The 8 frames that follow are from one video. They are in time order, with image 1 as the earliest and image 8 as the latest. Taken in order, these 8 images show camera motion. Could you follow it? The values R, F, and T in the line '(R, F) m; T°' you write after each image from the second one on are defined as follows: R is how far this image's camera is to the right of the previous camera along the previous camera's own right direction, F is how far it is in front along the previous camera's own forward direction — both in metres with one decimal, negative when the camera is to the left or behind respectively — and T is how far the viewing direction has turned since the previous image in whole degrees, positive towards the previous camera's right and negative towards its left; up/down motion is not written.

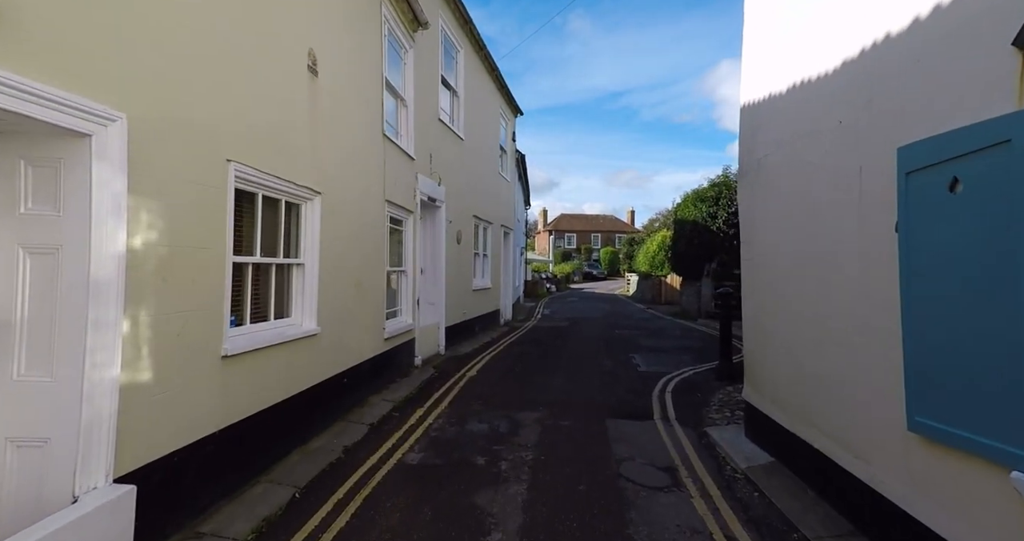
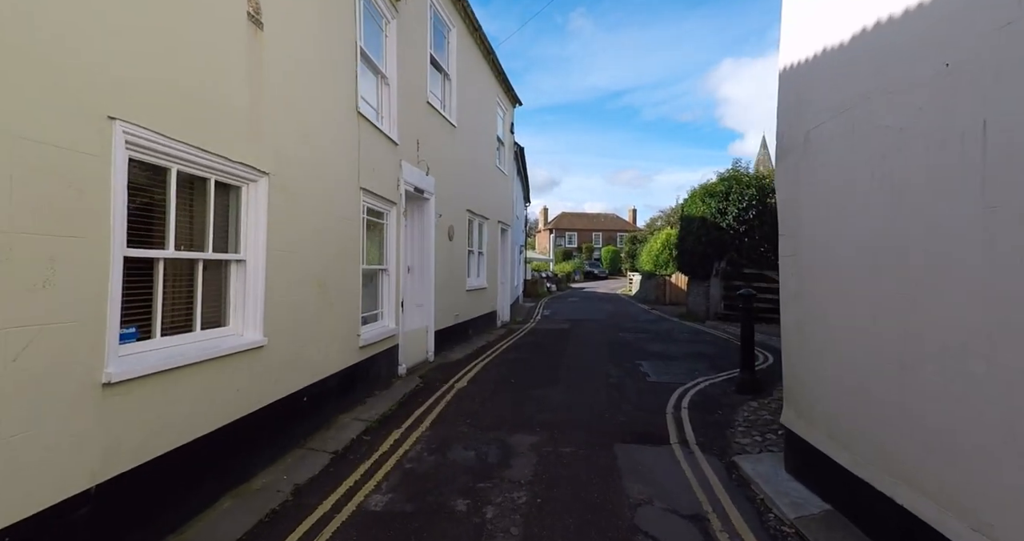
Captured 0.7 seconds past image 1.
(+0.1, +0.9) m; 0°
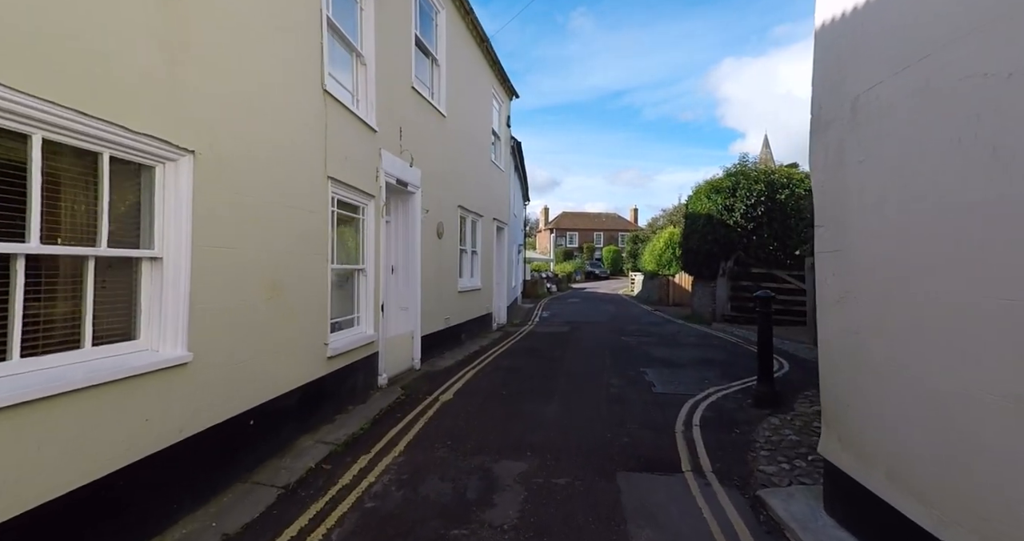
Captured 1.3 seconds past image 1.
(+0.1, +0.7) m; 0°
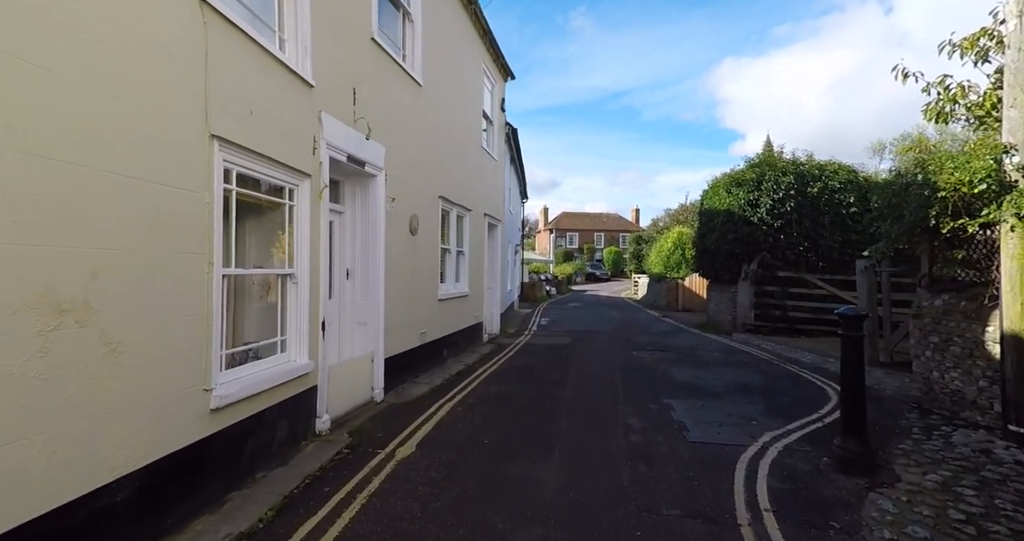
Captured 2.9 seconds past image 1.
(+0.1, +1.9) m; 0°
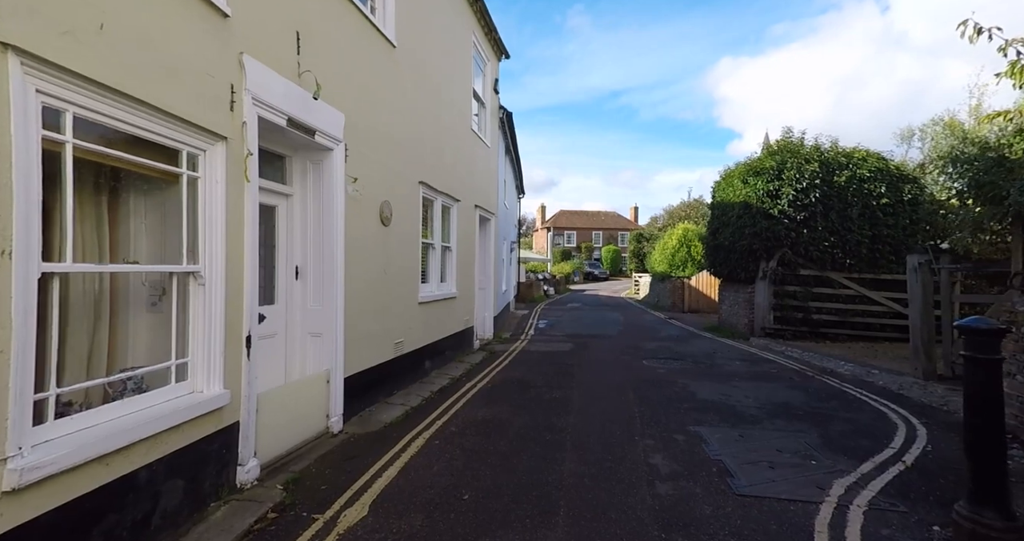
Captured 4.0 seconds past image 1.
(+0.1, +1.4) m; 0°
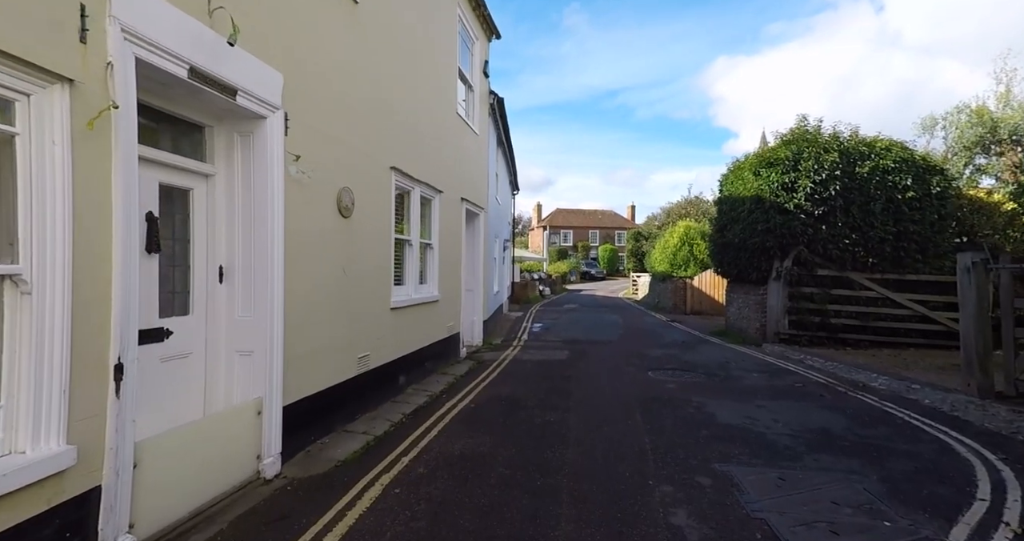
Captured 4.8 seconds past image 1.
(+0.1, +1.2) m; 0°
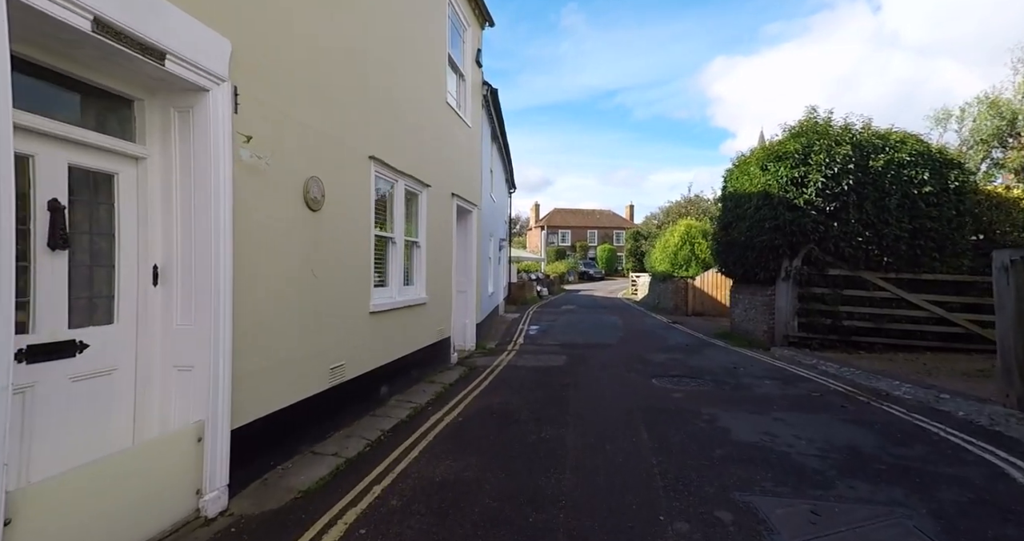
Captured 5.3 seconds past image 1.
(+0.1, +0.7) m; 0°
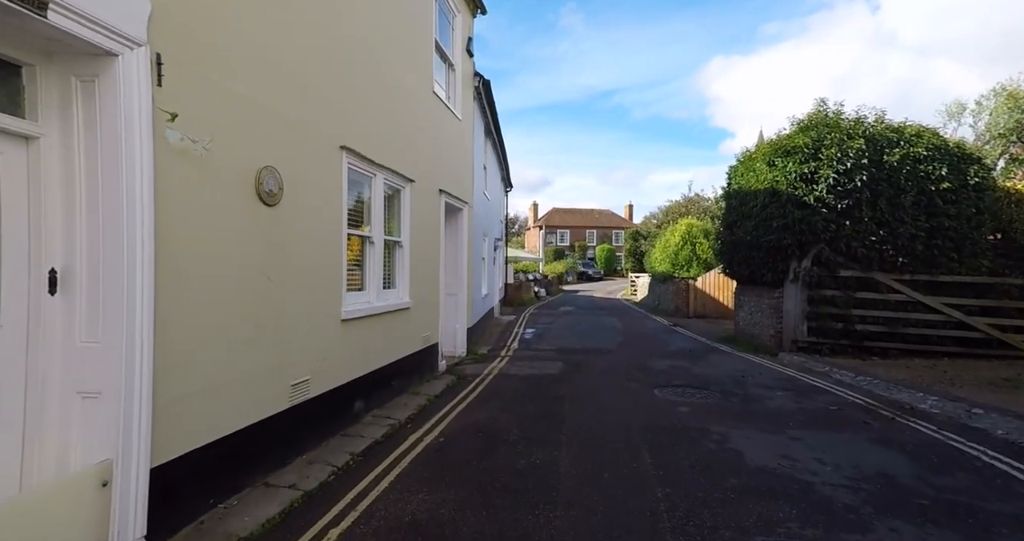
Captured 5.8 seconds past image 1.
(+0.1, +0.7) m; 0°
